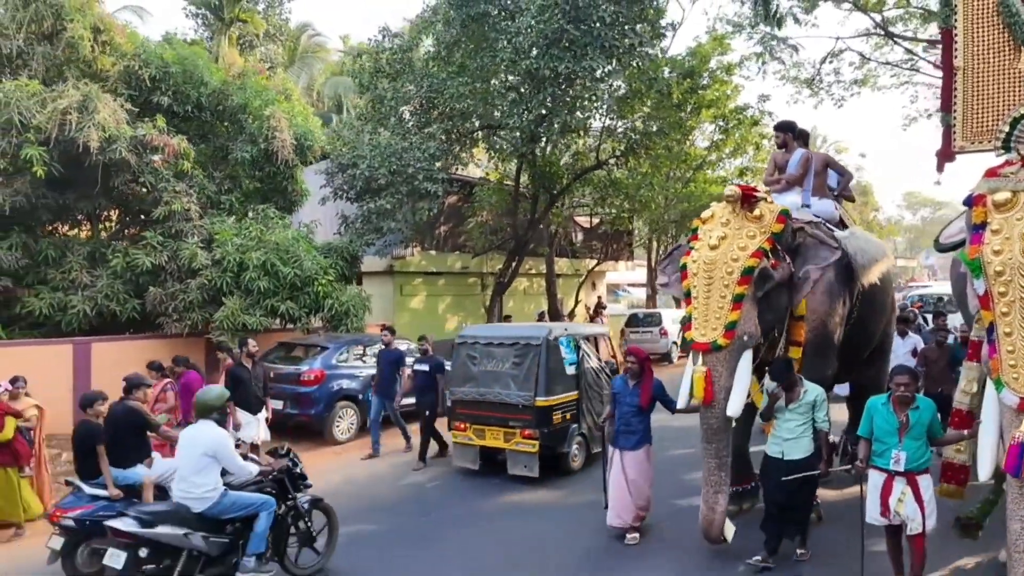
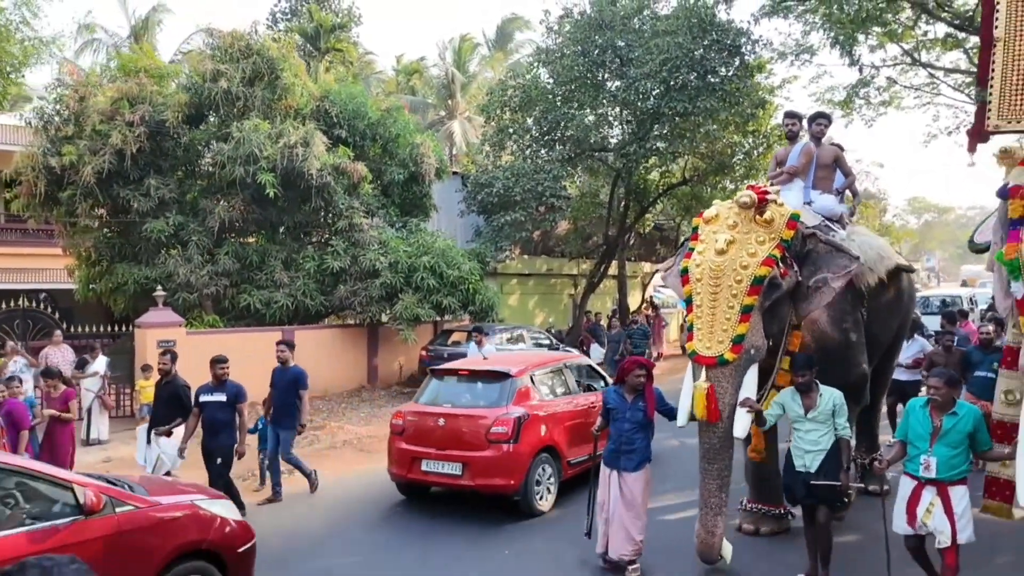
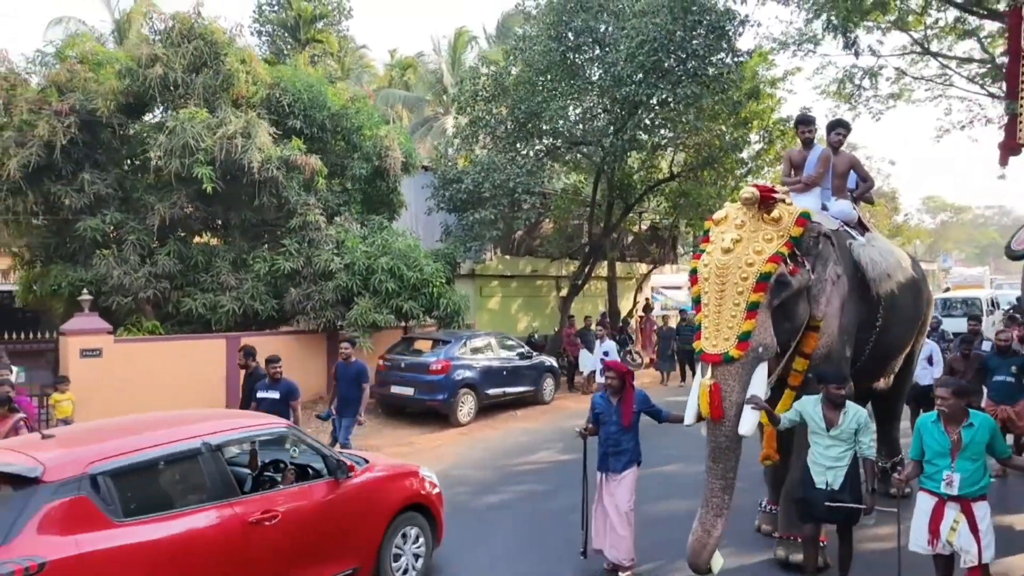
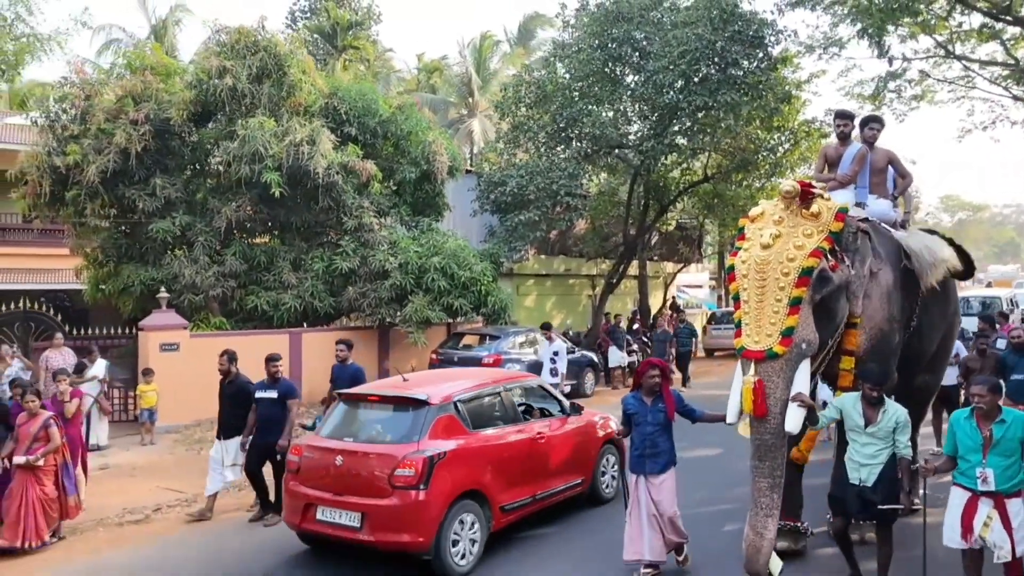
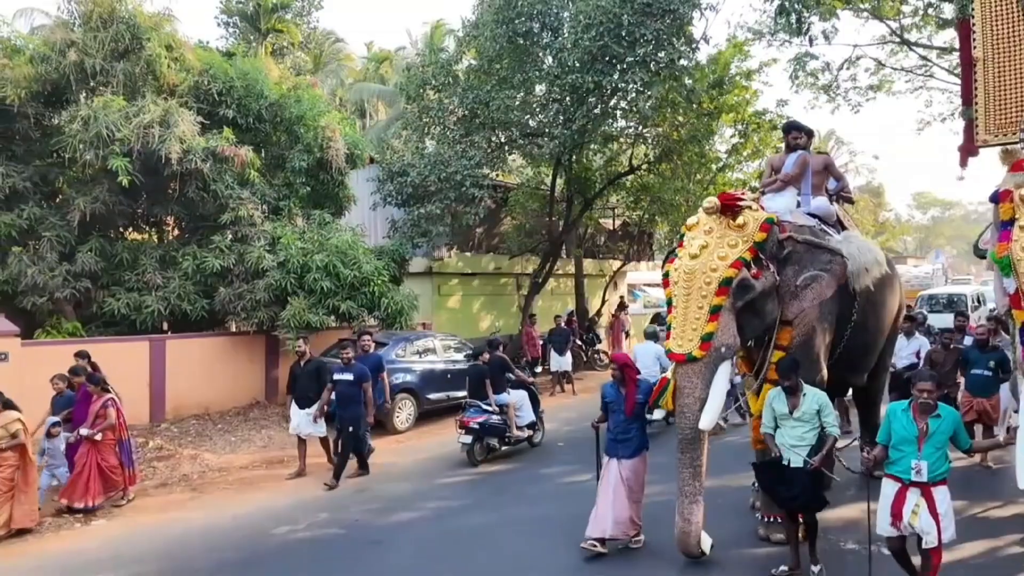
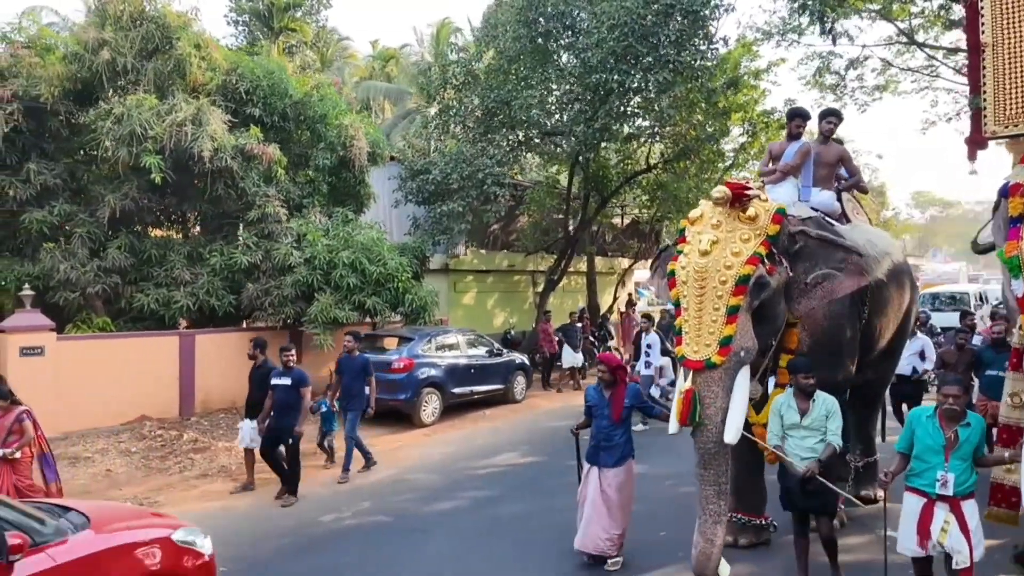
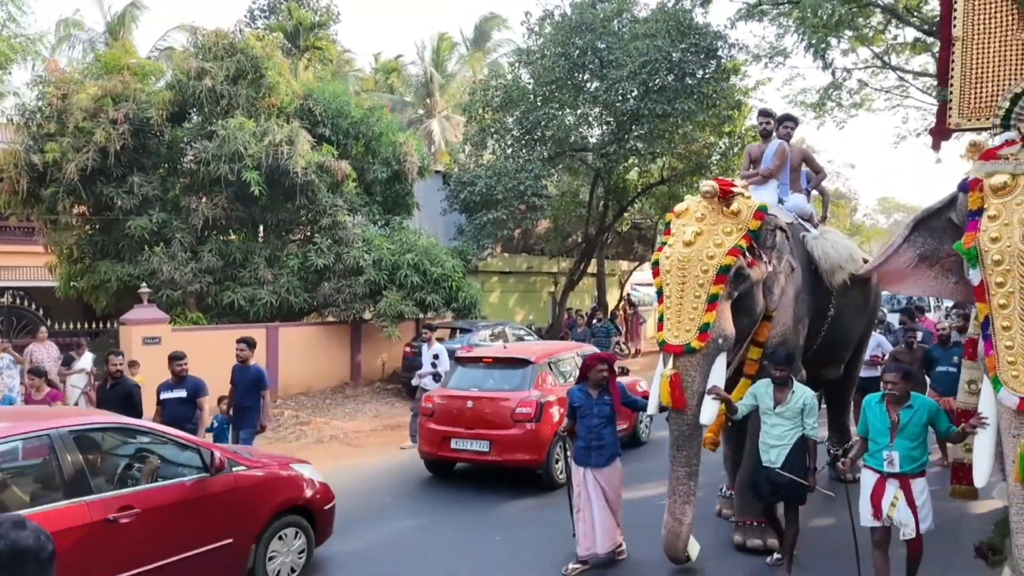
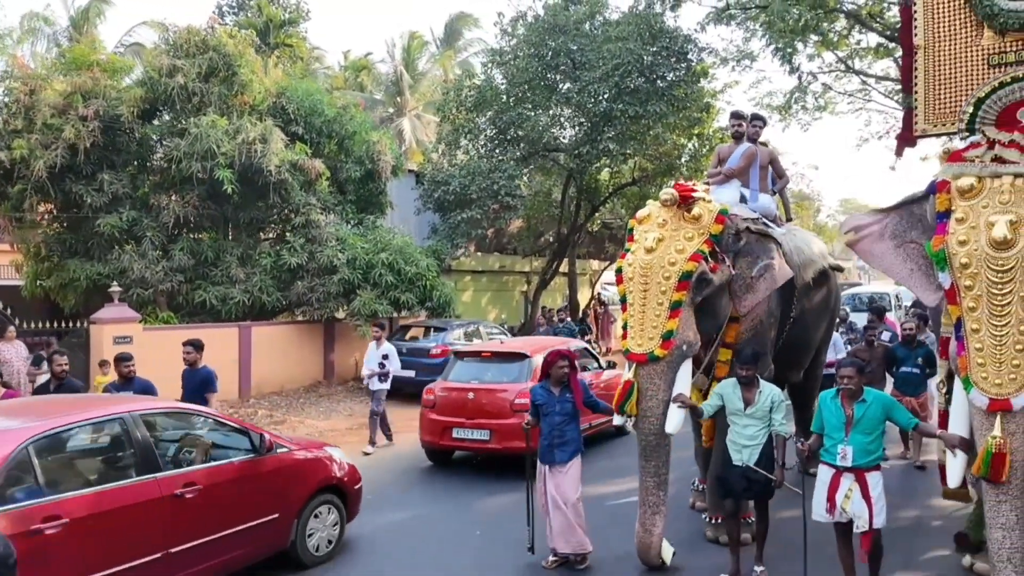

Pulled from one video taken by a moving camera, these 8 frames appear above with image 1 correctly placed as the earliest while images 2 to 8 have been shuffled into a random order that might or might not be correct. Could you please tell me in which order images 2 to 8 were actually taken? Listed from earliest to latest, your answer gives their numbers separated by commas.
5, 6, 3, 4, 2, 7, 8
